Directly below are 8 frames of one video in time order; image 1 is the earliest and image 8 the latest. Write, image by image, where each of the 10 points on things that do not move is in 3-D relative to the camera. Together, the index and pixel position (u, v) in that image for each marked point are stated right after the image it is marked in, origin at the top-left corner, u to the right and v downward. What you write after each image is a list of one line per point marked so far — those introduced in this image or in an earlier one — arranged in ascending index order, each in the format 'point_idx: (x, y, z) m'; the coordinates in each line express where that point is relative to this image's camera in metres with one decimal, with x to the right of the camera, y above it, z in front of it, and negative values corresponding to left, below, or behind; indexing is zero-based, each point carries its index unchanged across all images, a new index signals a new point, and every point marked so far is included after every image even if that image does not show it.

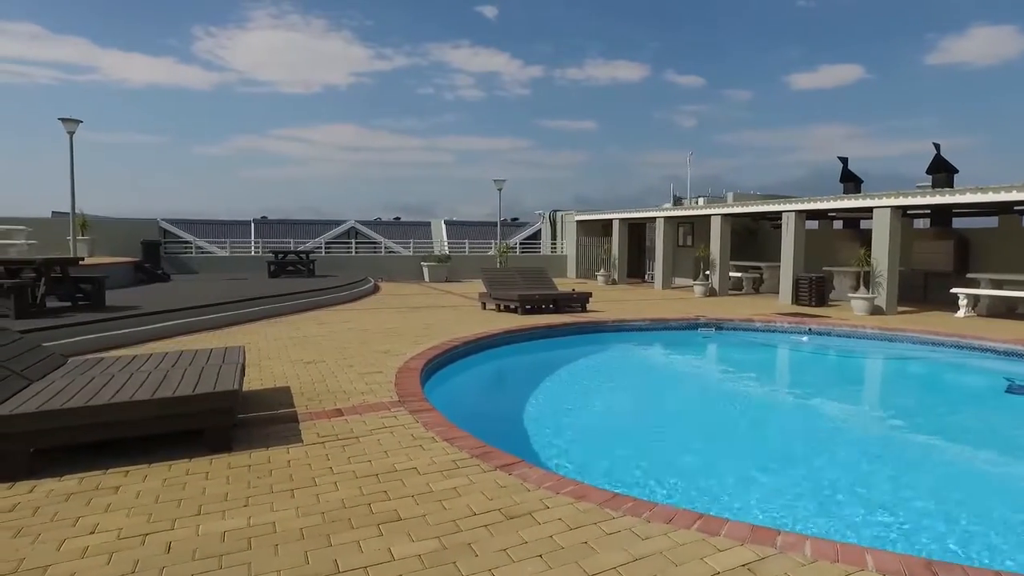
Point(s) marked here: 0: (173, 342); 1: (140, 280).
0: (-4.5, -0.7, +9.2) m
1: (-9.5, +0.2, +17.8) m
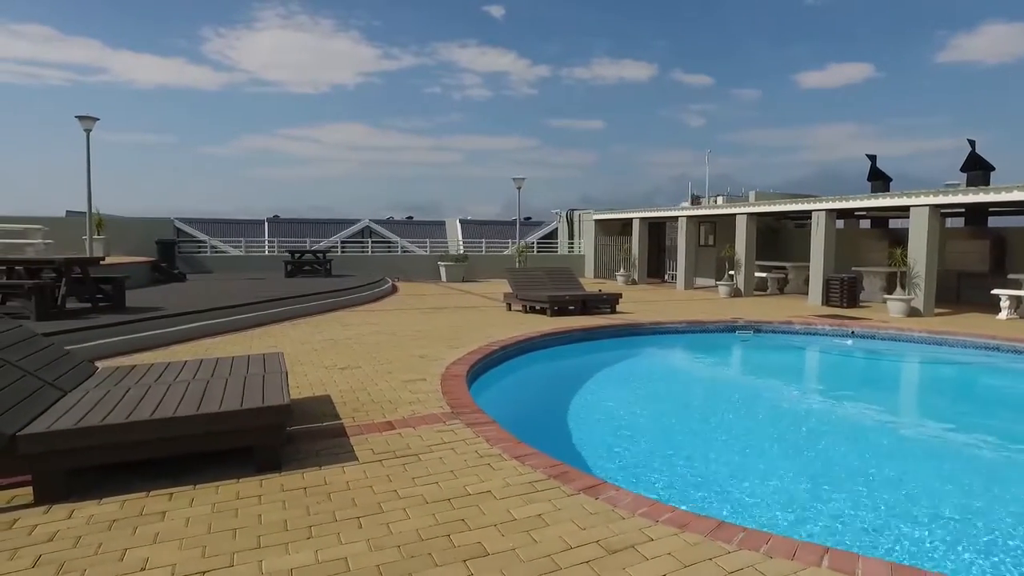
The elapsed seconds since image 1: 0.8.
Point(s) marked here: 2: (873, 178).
0: (-4.0, -0.7, +8.9) m
1: (-8.9, +0.2, +17.6) m
2: (+10.2, +3.1, +19.9) m
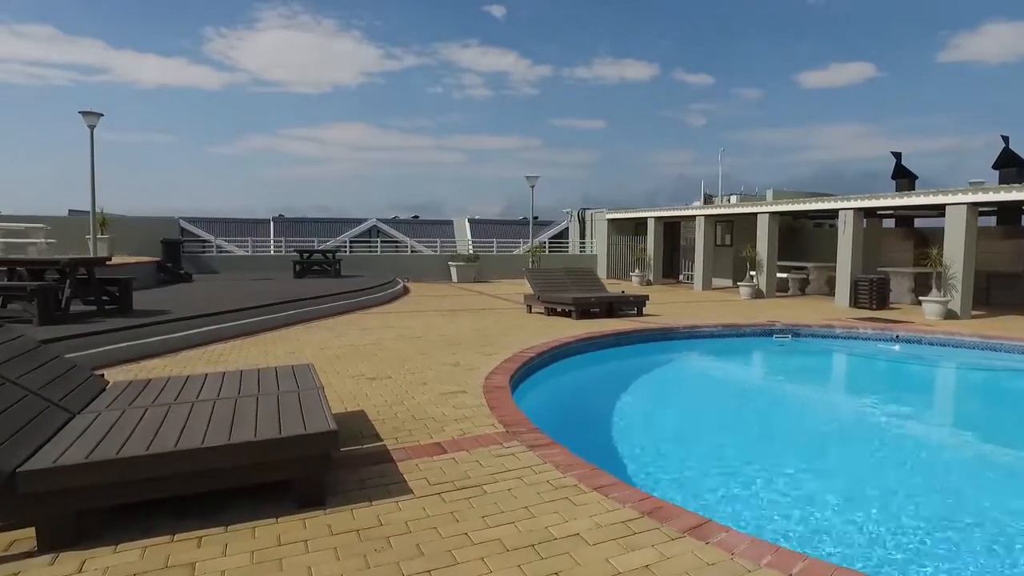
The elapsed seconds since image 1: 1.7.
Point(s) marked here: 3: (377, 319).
0: (-3.6, -0.8, +8.4) m
1: (-8.5, +0.2, +17.0) m
2: (+10.6, +3.1, +19.3) m
3: (-2.3, -0.6, +12.0) m
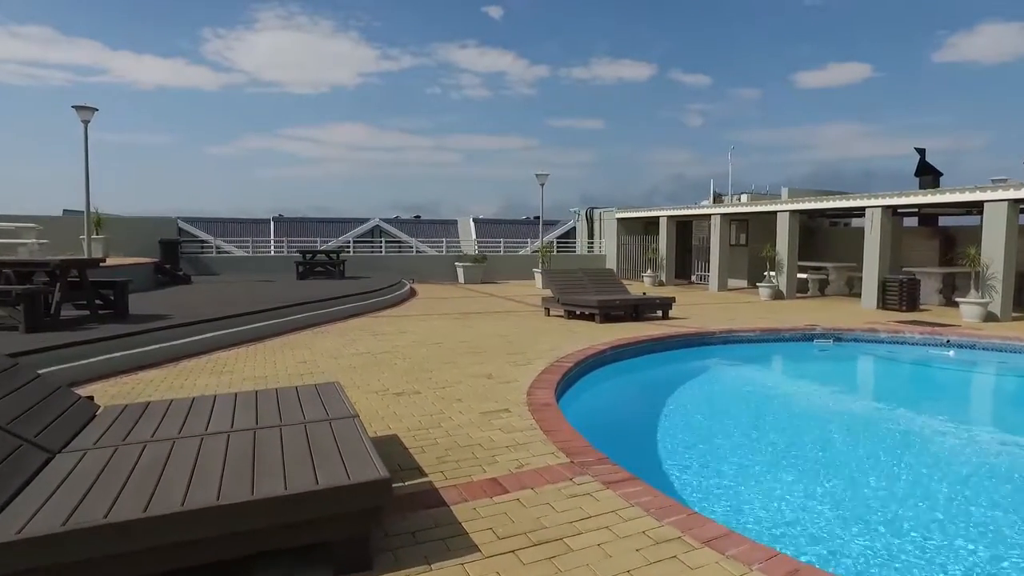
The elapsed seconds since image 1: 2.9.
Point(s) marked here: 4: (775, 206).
0: (-3.3, -0.8, +7.7) m
1: (-8.2, +0.1, +16.4) m
2: (+10.9, +3.1, +18.7) m
3: (-2.0, -0.6, +11.4) m
4: (+7.0, +2.1, +18.4) m
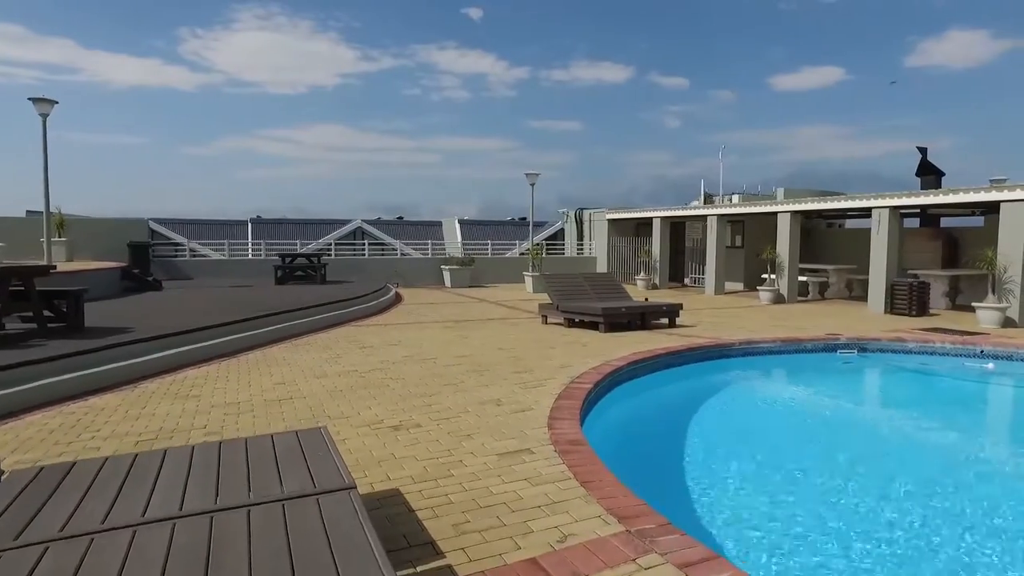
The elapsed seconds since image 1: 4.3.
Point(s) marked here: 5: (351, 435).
0: (-3.3, -0.9, +6.8) m
1: (-8.4, 0.0, +15.3) m
2: (+10.6, +3.0, +18.2) m
3: (-2.0, -0.7, +10.5) m
4: (+6.7, +2.1, +17.8) m
5: (-1.1, -0.9, +4.6) m
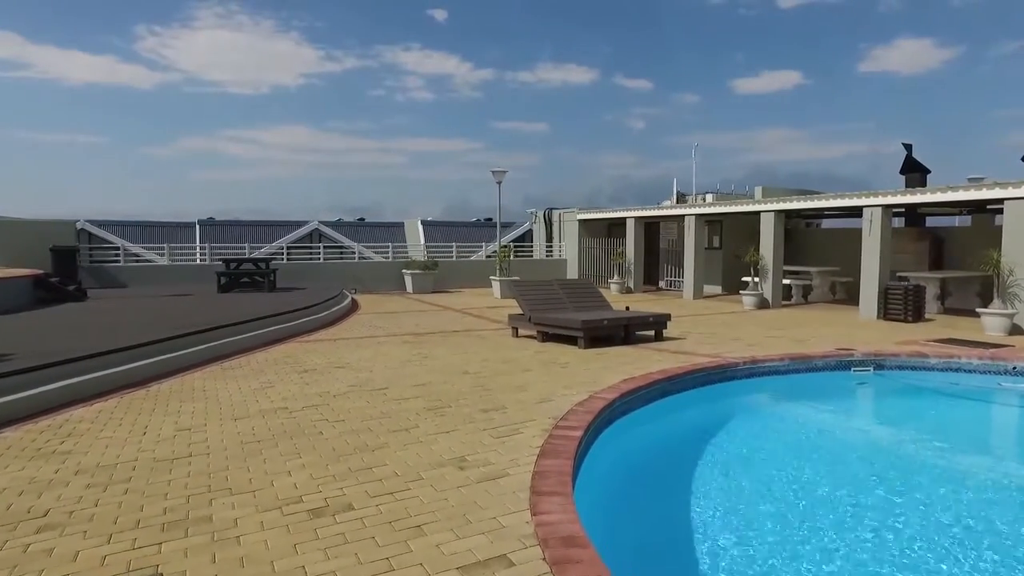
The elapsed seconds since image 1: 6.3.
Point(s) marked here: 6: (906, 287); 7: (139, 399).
0: (-3.5, -1.1, +5.3) m
1: (-9.1, -0.2, +13.6) m
2: (+9.8, +2.9, +17.3) m
3: (-2.5, -0.8, +9.1) m
4: (+5.9, +2.0, +16.8) m
5: (-1.2, -1.1, +3.2) m
6: (+7.6, 0.0, +13.5) m
7: (-3.5, -1.0, +6.5) m
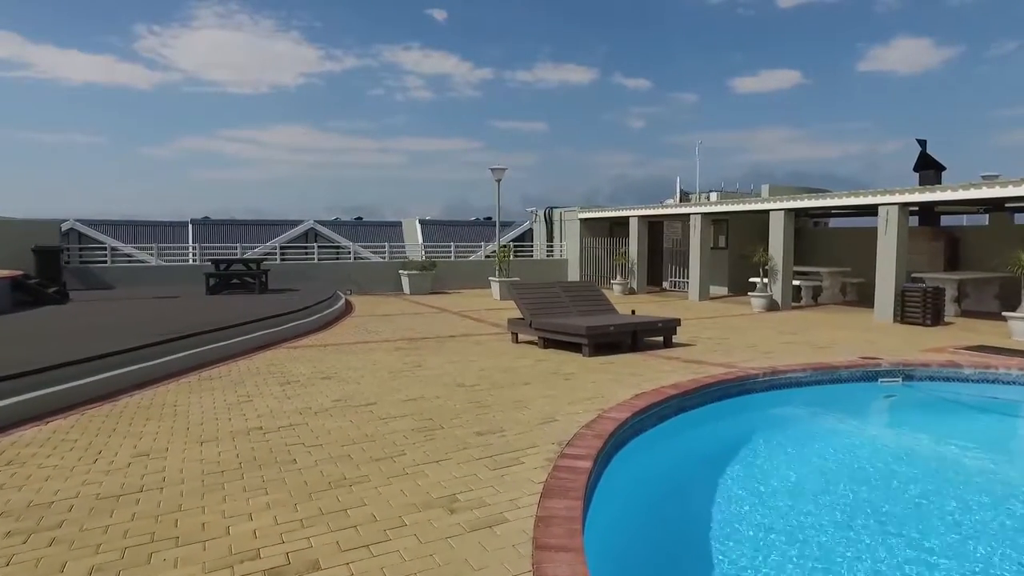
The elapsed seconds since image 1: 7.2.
0: (-3.5, -1.1, +4.7) m
1: (-9.1, -0.3, +13.0) m
2: (+9.8, +2.9, +16.7) m
3: (-2.5, -0.9, +8.5) m
4: (+5.9, +1.9, +16.2) m
5: (-1.2, -1.1, +2.6) m
6: (+7.6, 0.0, +12.9) m
7: (-3.5, -1.1, +5.9) m
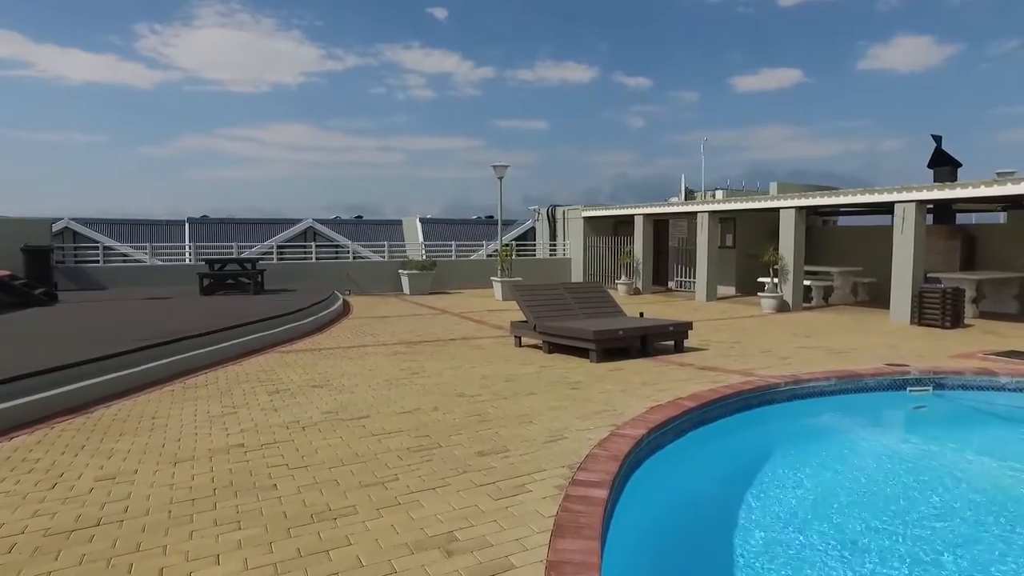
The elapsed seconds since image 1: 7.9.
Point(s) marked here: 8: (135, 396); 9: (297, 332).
0: (-3.5, -1.1, +4.3) m
1: (-9.0, -0.3, +12.5) m
2: (+9.9, +2.9, +16.3) m
3: (-2.4, -0.9, +8.0) m
4: (+6.0, +1.9, +15.7) m
5: (-1.2, -1.1, +2.2) m
6: (+7.7, 0.0, +12.4) m
7: (-3.4, -1.1, +5.5) m
8: (-3.8, -1.0, +7.0) m
9: (-3.6, -0.7, +11.6) m
